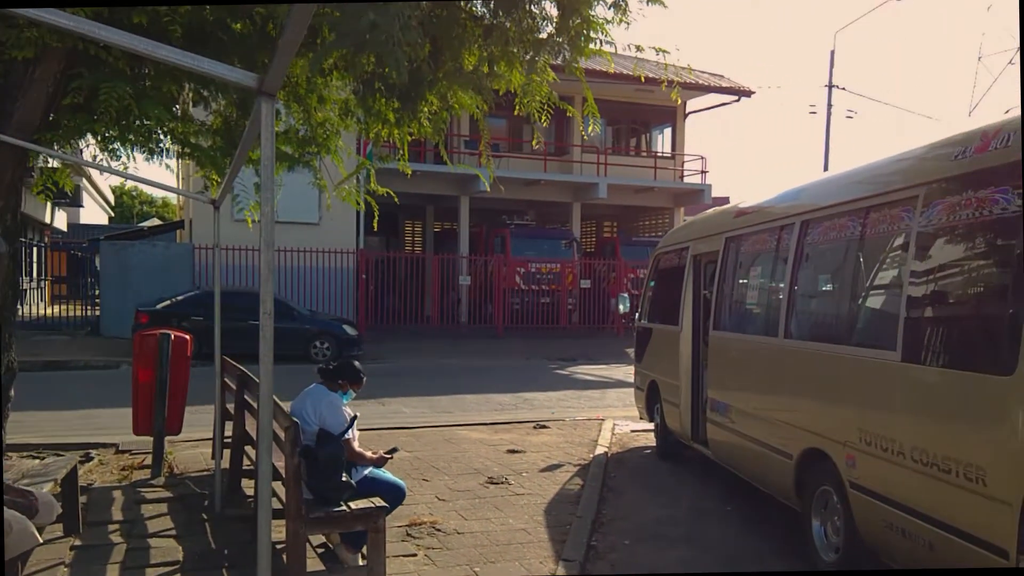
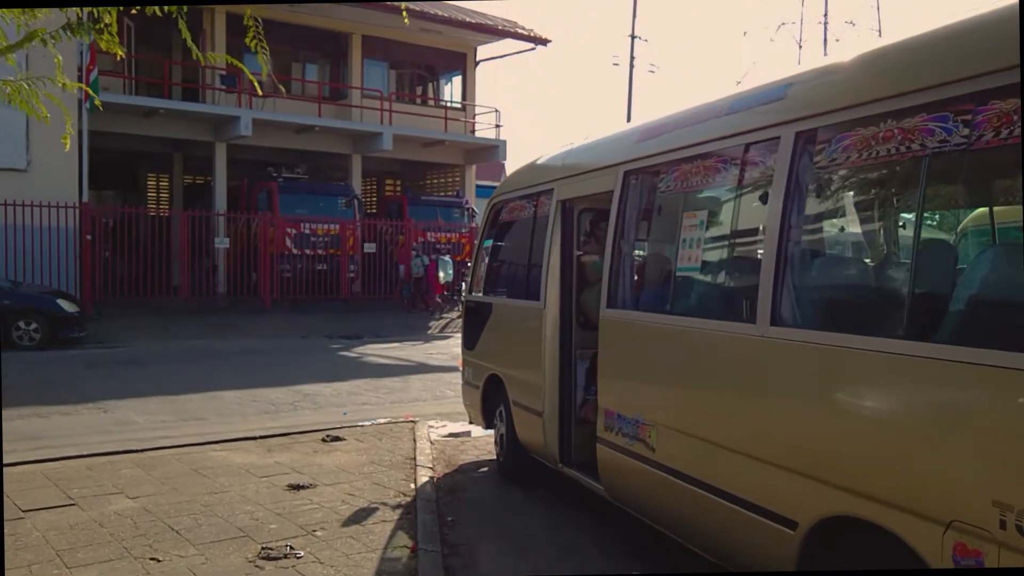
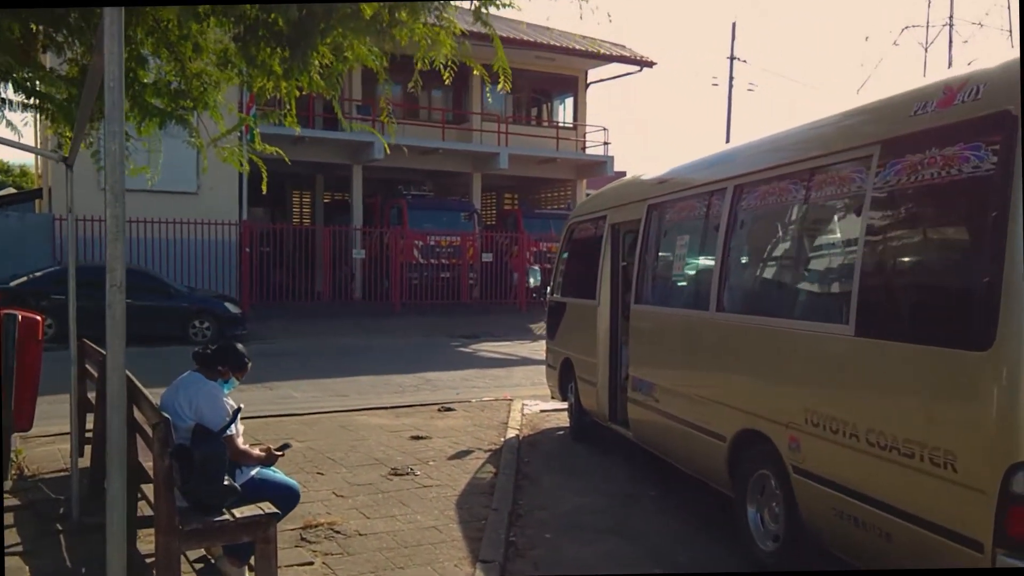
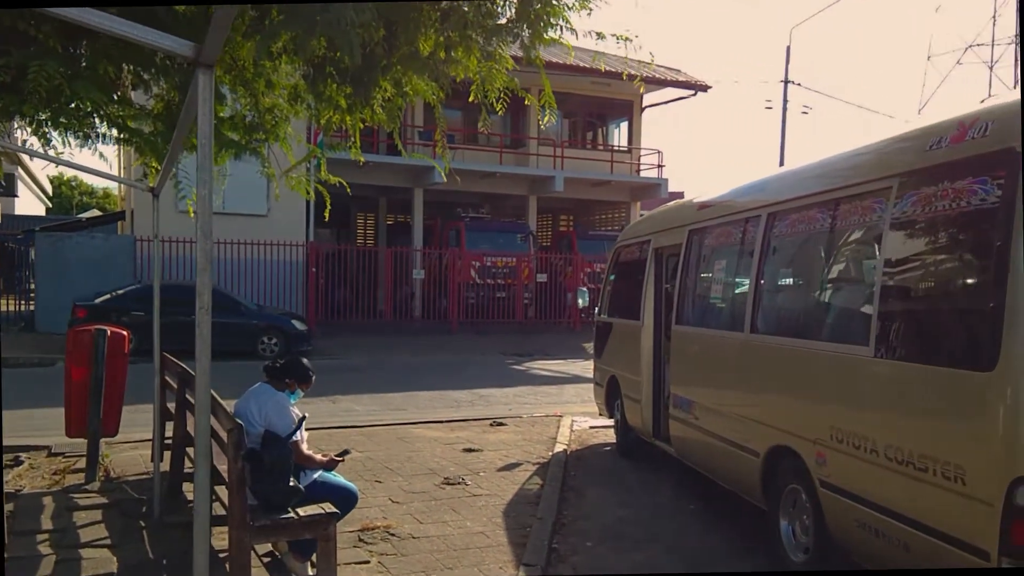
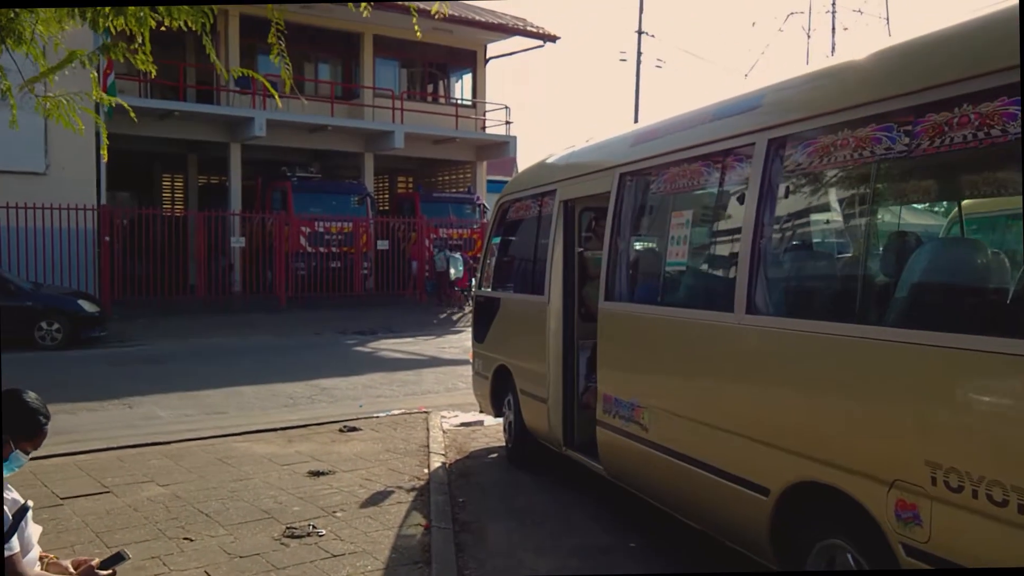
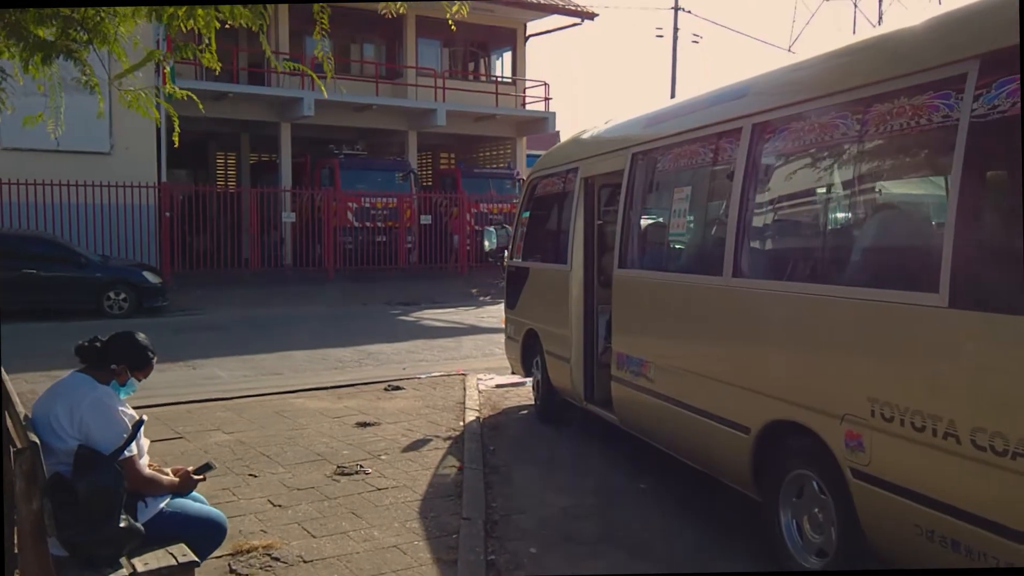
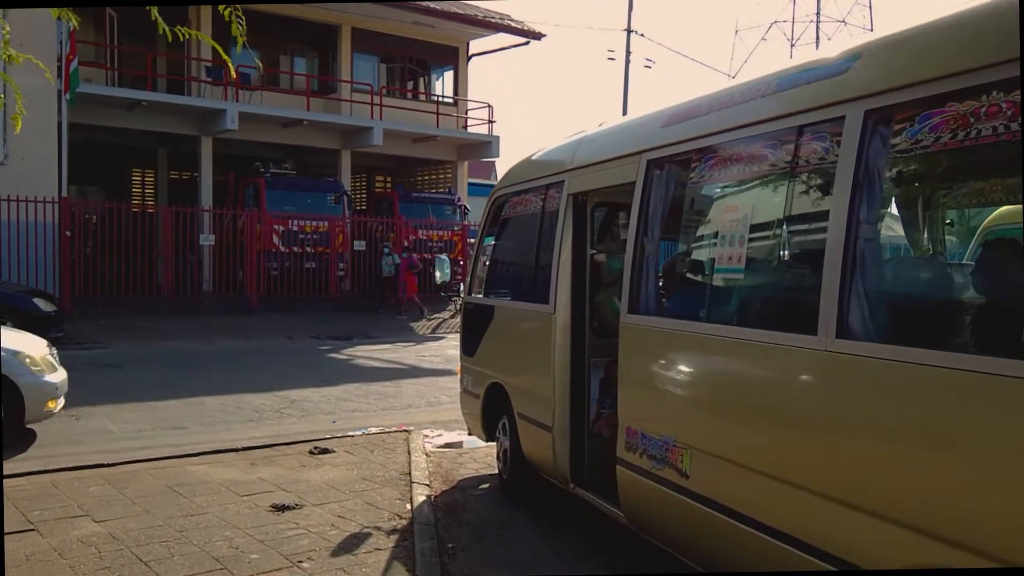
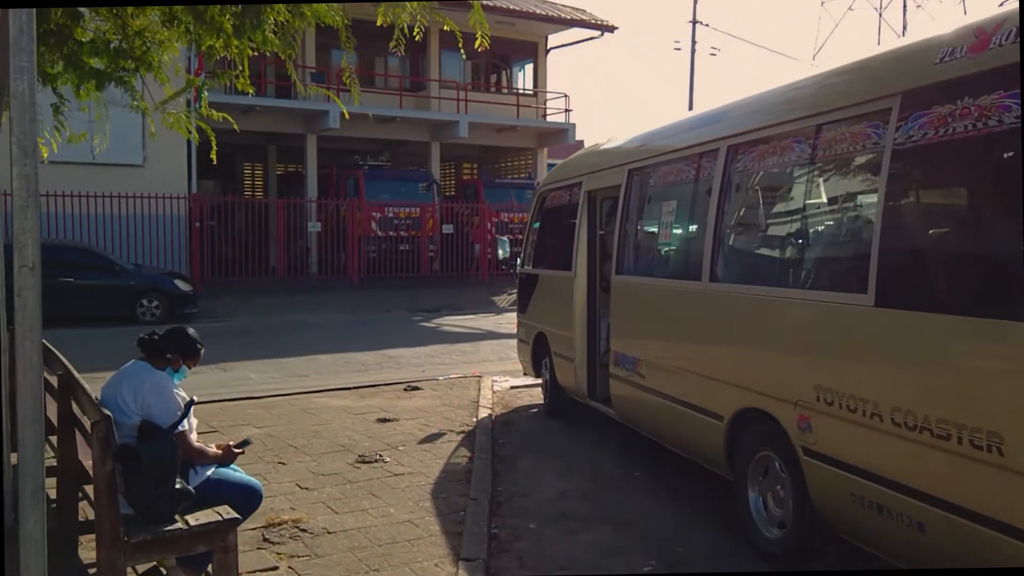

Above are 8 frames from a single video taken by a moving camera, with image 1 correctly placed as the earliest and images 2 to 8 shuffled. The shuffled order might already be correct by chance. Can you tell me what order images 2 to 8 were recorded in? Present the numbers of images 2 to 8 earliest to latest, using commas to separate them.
4, 3, 8, 6, 5, 2, 7
